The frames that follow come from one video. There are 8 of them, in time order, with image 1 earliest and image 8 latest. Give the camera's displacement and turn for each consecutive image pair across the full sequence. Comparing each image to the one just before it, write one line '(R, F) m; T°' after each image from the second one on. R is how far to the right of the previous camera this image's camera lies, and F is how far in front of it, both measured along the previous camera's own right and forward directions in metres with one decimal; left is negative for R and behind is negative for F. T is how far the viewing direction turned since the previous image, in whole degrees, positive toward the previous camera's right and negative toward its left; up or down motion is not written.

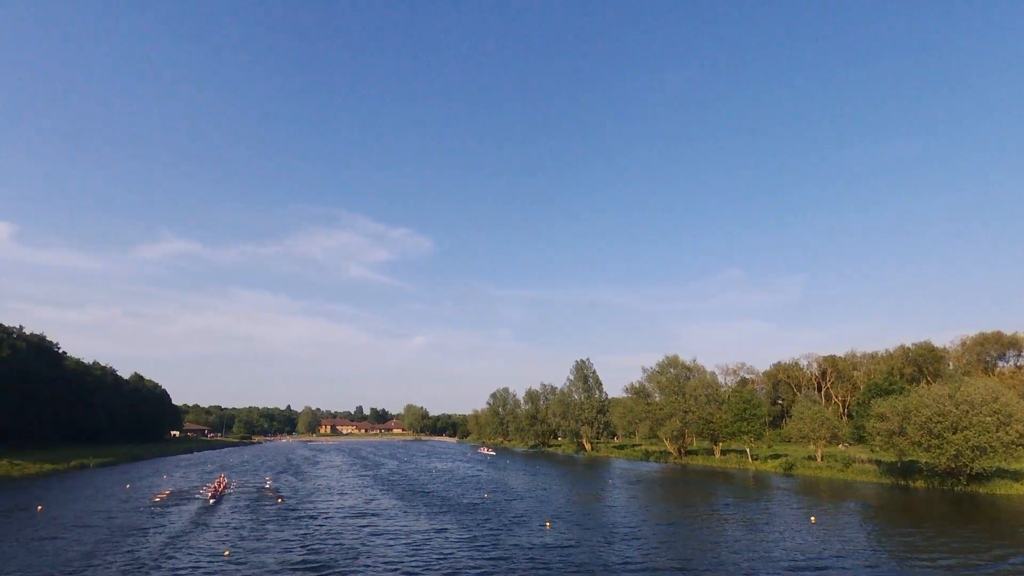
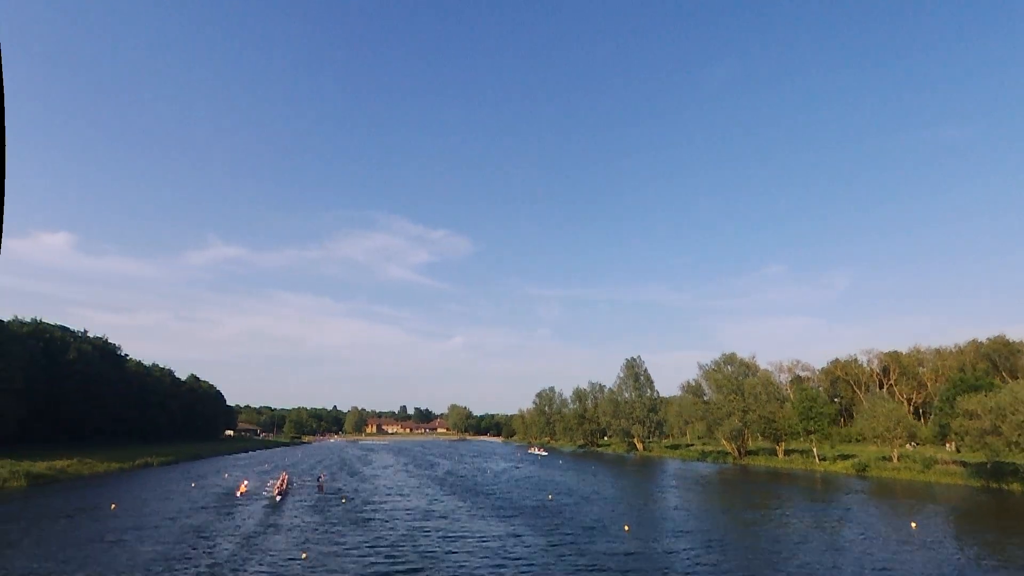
(-1.3, +1.1) m; -4°
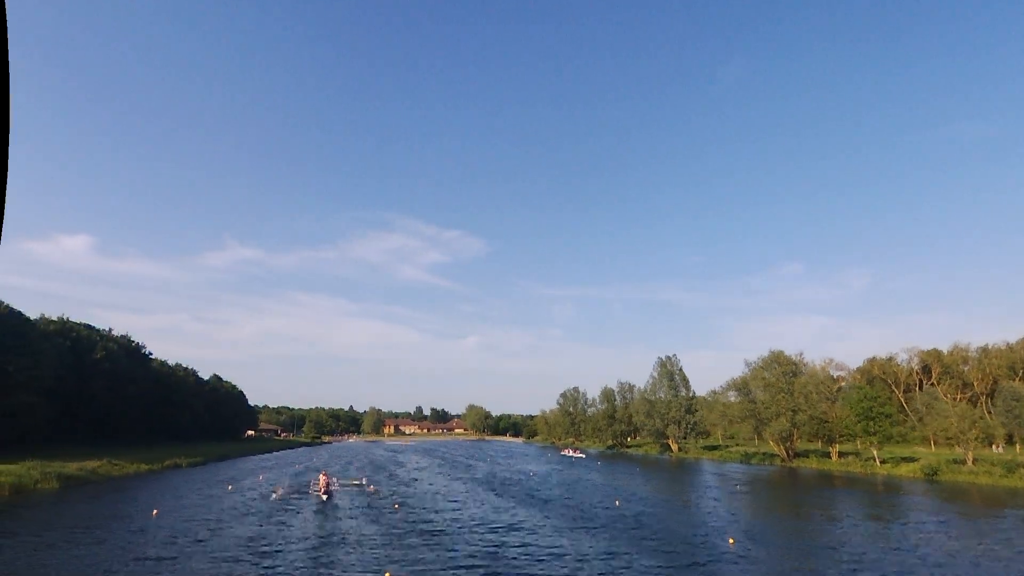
(-2.8, +2.6) m; -1°
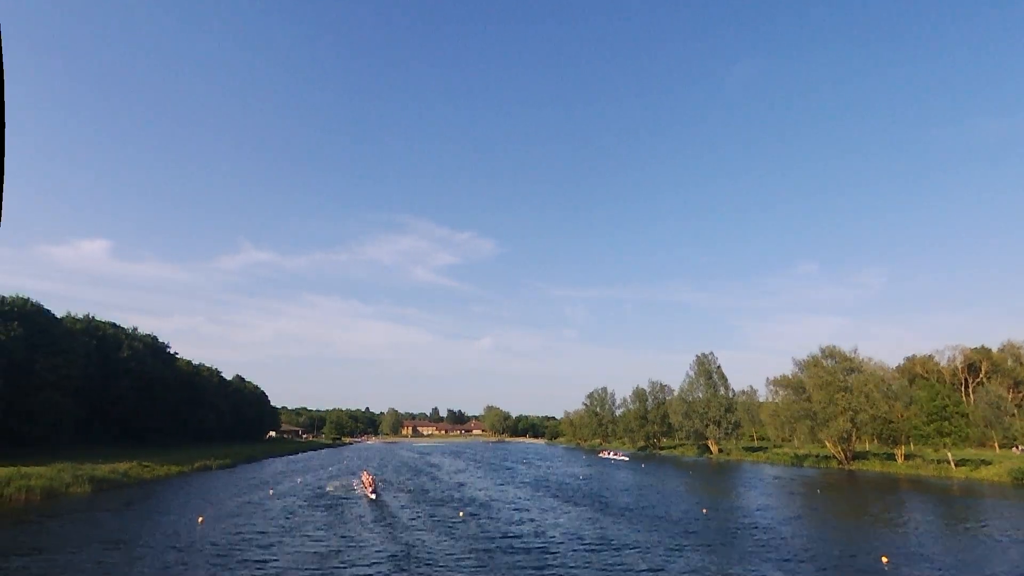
(-3.1, +3.1) m; -1°
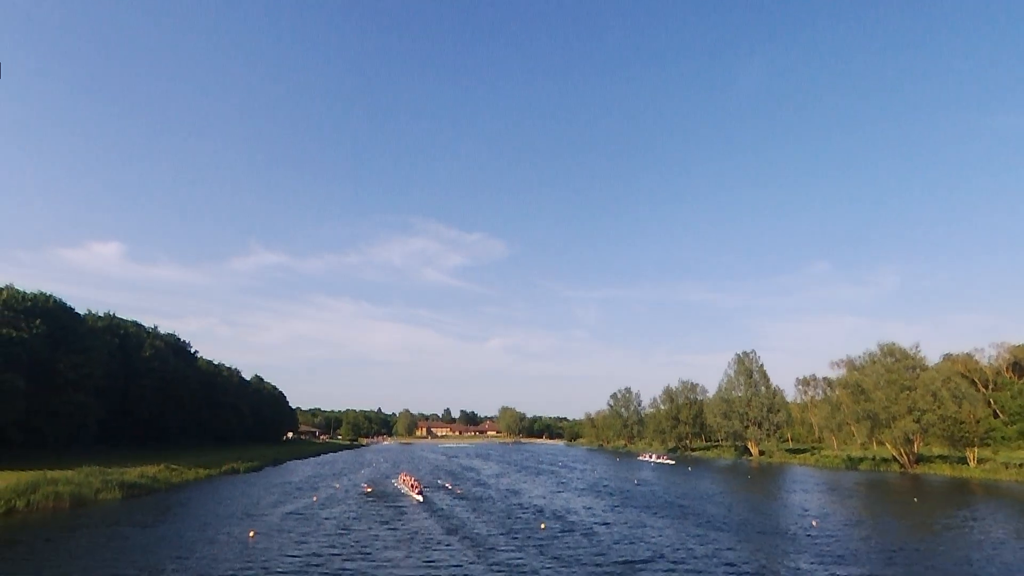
(-3.3, +3.4) m; -1°
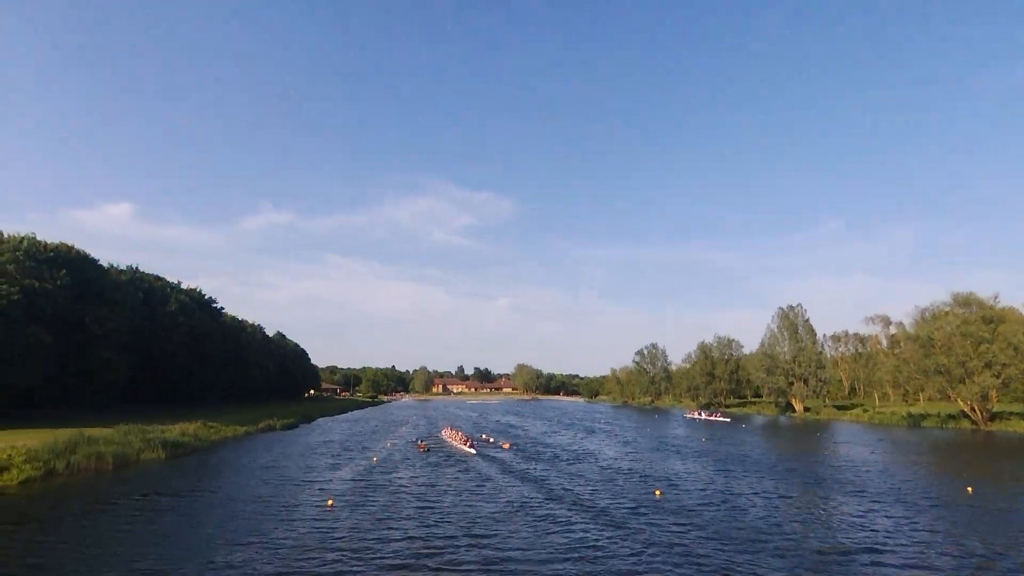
(-3.8, +4.0) m; -1°
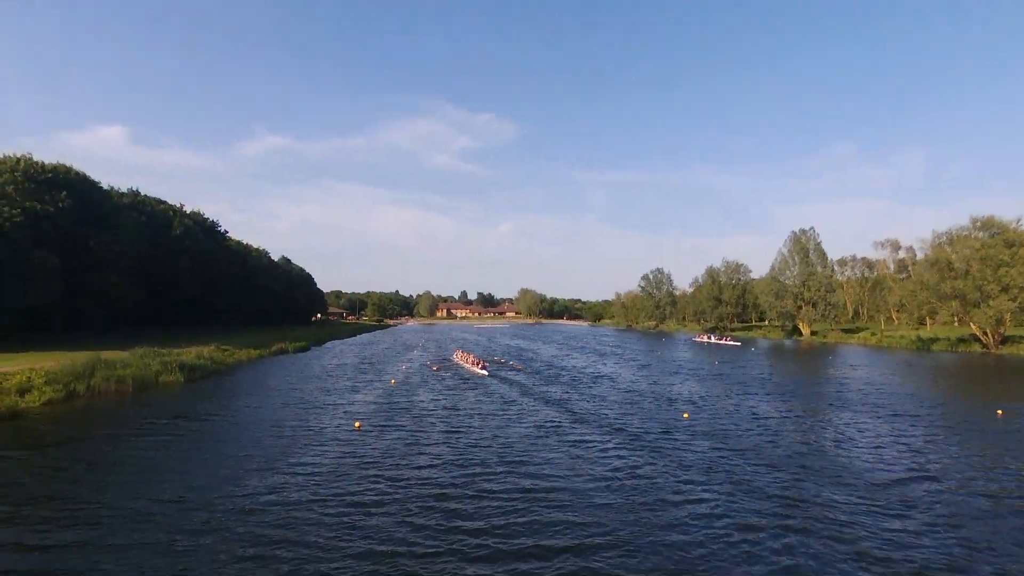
(-0.9, +0.9) m; 0°
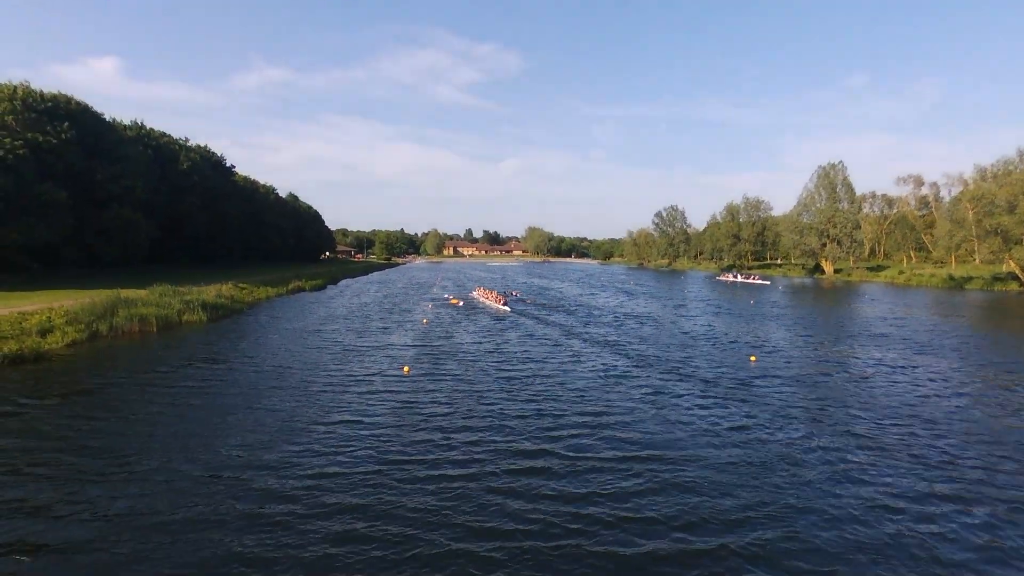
(-1.8, +1.8) m; 0°
